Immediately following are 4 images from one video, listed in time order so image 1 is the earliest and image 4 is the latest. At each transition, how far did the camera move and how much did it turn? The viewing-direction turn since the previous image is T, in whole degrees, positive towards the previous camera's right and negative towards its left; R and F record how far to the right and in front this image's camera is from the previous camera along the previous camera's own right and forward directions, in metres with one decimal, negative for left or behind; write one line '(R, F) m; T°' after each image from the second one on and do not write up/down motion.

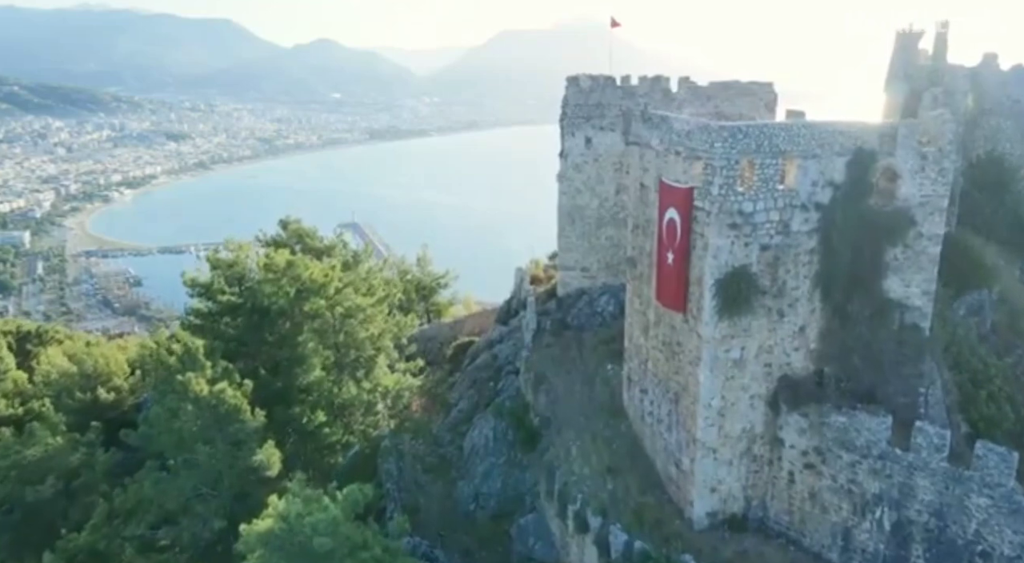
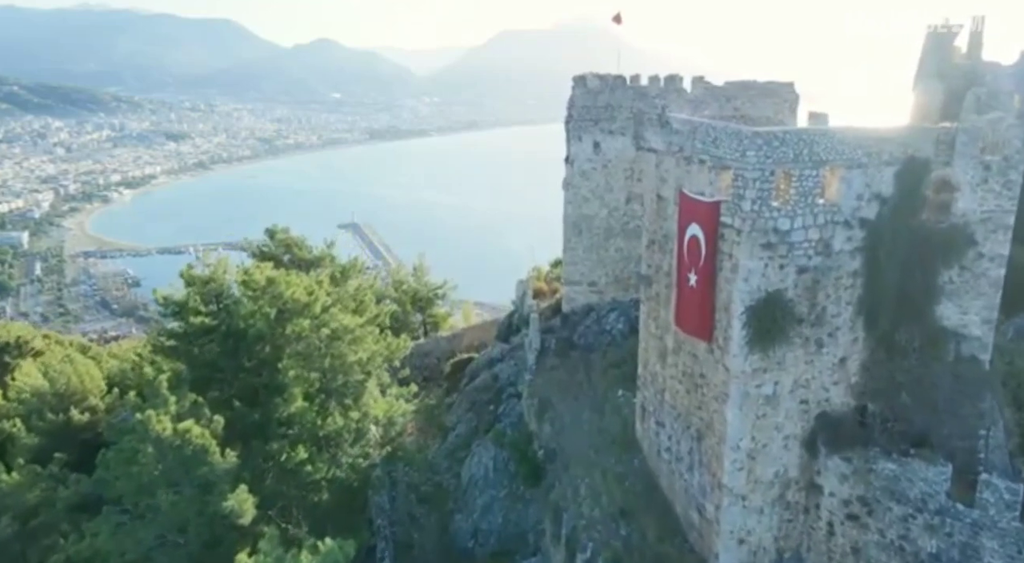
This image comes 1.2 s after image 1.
(0.0, +1.4) m; 0°
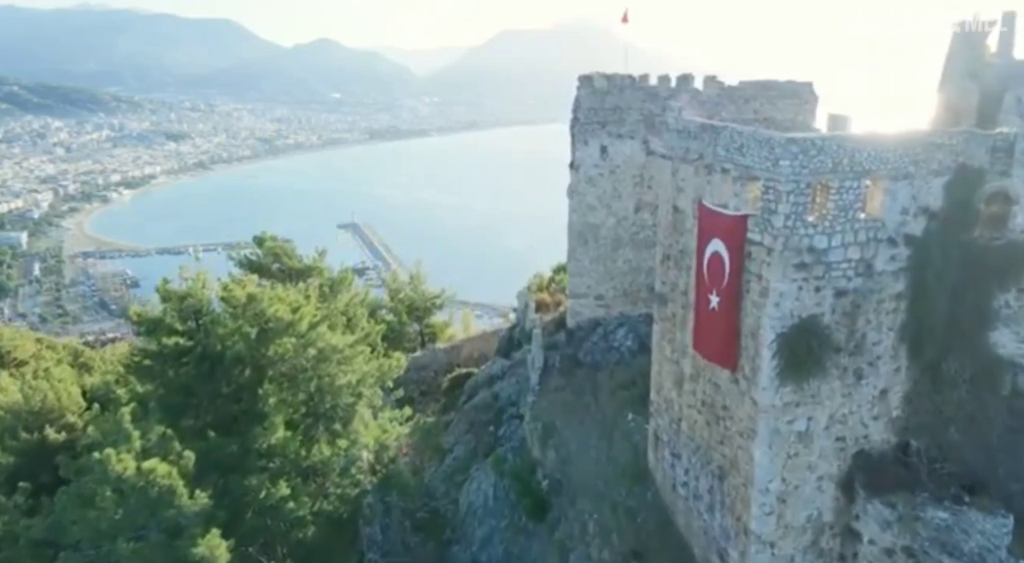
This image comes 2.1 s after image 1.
(0.0, +1.1) m; 0°
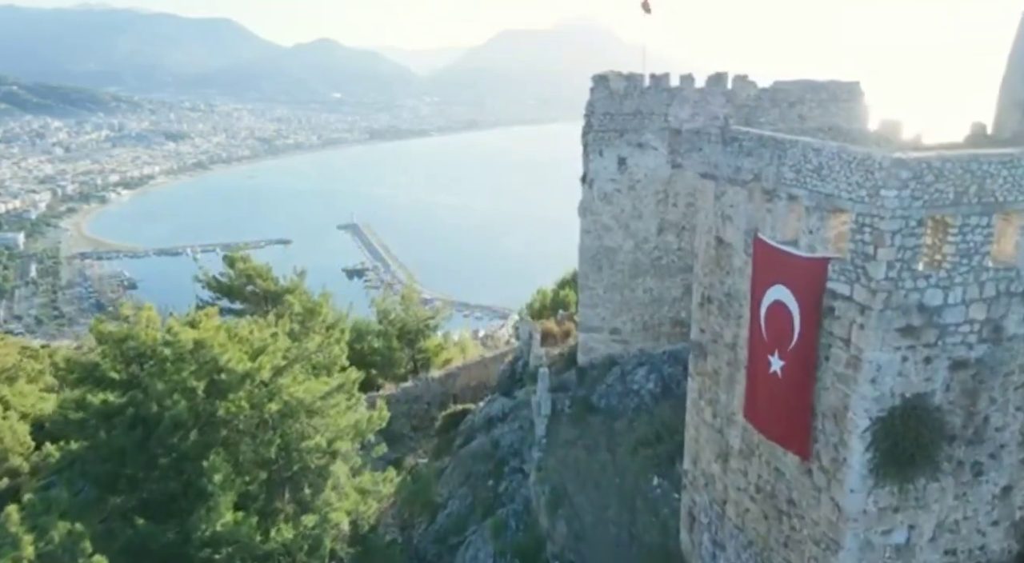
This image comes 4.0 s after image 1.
(0.0, +2.2) m; 0°
